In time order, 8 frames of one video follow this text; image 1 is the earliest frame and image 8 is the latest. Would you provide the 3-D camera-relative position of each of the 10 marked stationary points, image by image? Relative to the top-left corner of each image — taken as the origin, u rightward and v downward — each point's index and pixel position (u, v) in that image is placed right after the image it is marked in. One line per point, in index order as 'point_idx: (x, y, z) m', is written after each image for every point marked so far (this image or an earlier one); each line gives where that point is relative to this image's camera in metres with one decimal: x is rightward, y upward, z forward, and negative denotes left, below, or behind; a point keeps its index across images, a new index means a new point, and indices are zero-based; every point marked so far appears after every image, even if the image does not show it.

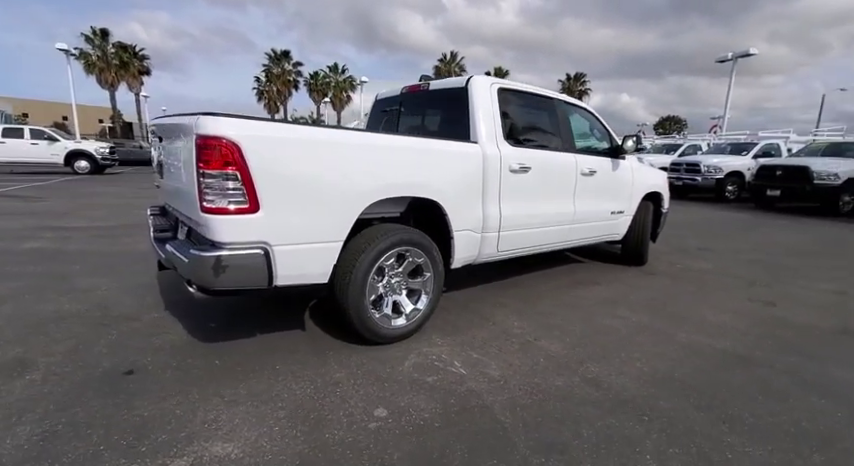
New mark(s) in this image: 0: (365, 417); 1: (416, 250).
0: (-0.3, -1.0, +2.3) m
1: (-0.1, -0.1, +3.1) m
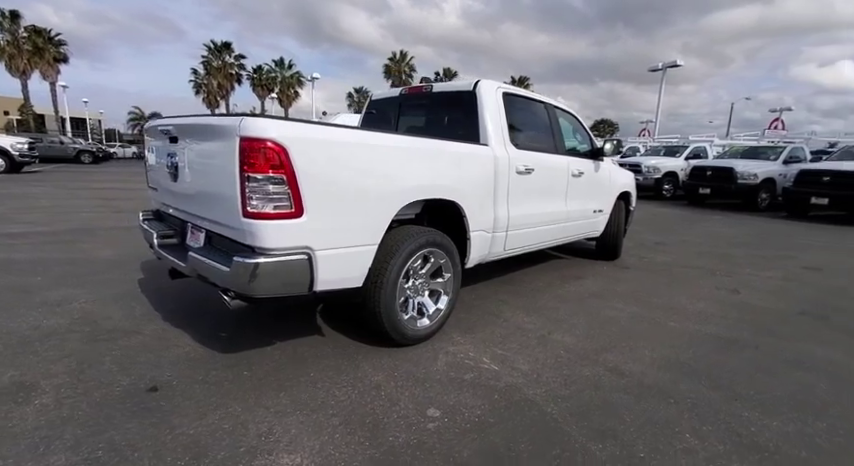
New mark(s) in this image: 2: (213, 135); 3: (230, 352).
0: (0.0, -1.0, +2.3) m
1: (+0.1, -0.1, +3.2) m
2: (-1.2, +0.5, +2.4) m
3: (-1.4, -0.8, +3.0) m
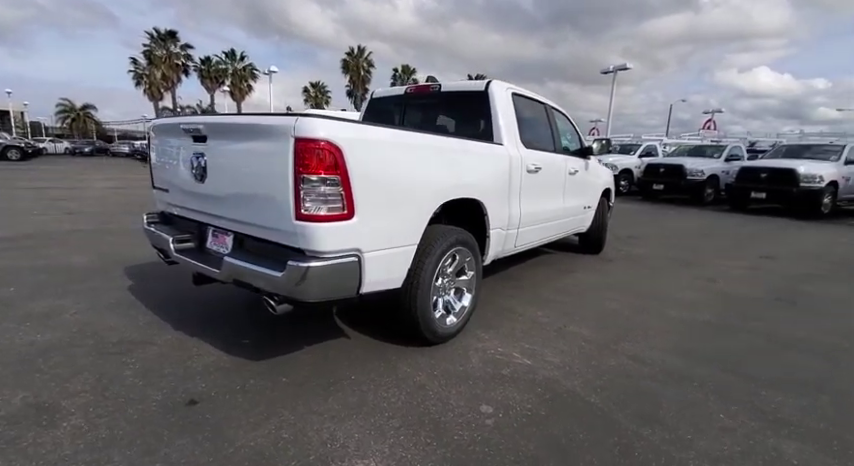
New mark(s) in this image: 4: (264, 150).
0: (+0.3, -1.0, +2.3) m
1: (+0.3, -0.1, +3.2) m
2: (-0.9, +0.5, +2.3) m
3: (-1.1, -0.9, +2.9) m
4: (-0.9, +0.4, +2.3) m
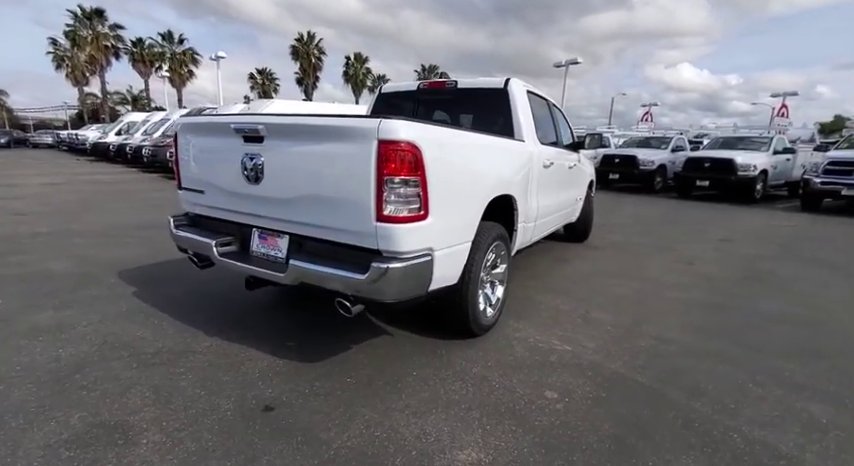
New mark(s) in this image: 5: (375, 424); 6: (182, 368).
0: (+0.7, -1.0, +2.5) m
1: (+0.6, -0.1, +3.3) m
2: (-0.5, +0.5, +2.3) m
3: (-0.8, -0.9, +2.8) m
4: (-0.5, +0.4, +2.2) m
5: (-0.3, -1.0, +2.2) m
6: (-1.5, -0.8, +2.7) m
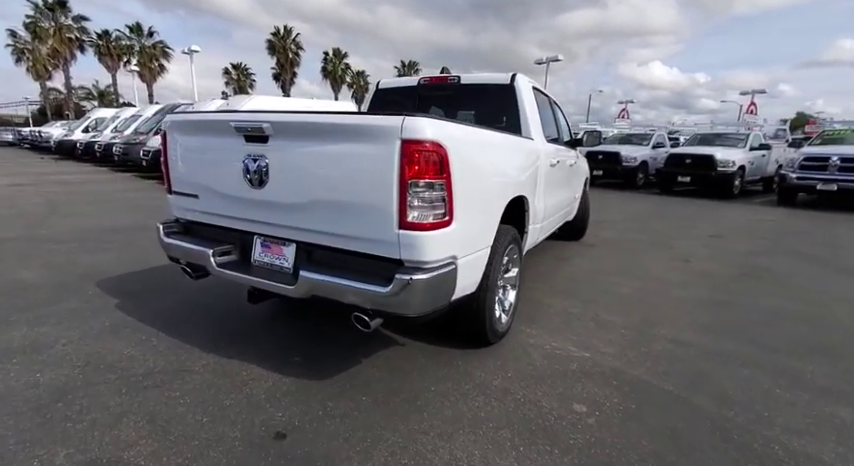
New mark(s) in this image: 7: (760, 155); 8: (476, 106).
0: (+0.8, -1.0, +2.4) m
1: (+0.7, -0.1, +3.2) m
2: (-0.4, +0.5, +2.0) m
3: (-0.7, -0.9, +2.6) m
4: (-0.3, +0.4, +2.0) m
5: (-0.1, -1.0, +2.0) m
6: (-1.4, -0.9, +2.4) m
7: (+12.2, +2.8, +15.4) m
8: (+0.5, +1.2, +4.0) m
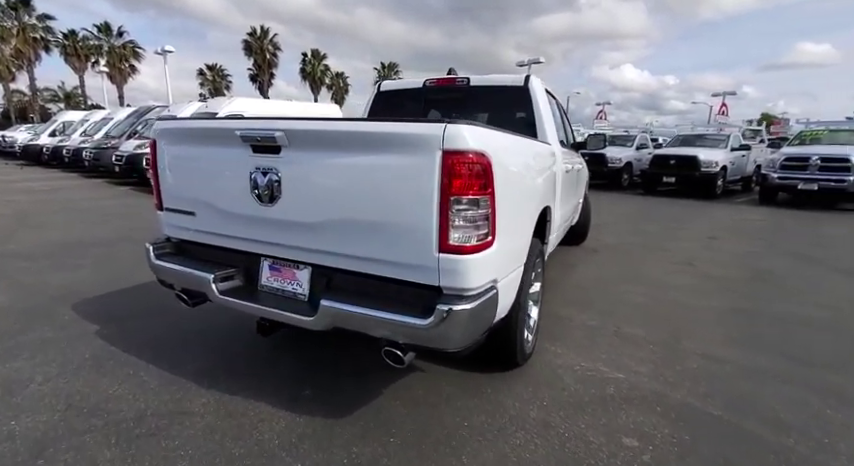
0: (+1.0, -1.1, +2.1) m
1: (+0.8, -0.2, +3.0) m
2: (-0.2, +0.4, +1.8) m
3: (-0.5, -1.0, +2.3) m
4: (-0.2, +0.3, +1.8) m
5: (+0.1, -1.1, +1.8) m
6: (-1.2, -1.0, +2.1) m
7: (+11.7, +2.9, +15.7) m
8: (+0.5, +1.1, +3.8) m
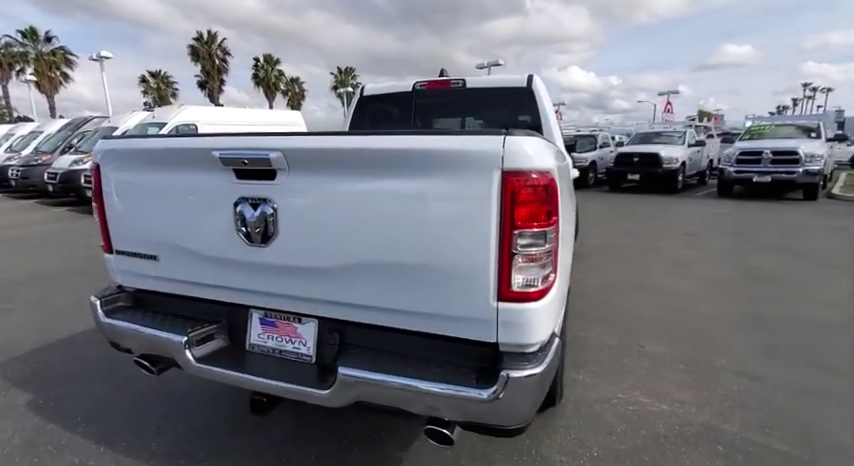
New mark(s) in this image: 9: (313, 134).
0: (+1.2, -1.2, +1.8) m
1: (+0.9, -0.3, +2.6) m
2: (0.0, +0.2, +1.4) m
3: (-0.3, -1.2, +1.9) m
4: (0.0, +0.1, +1.3) m
5: (+0.3, -1.3, +1.4) m
6: (-1.0, -1.2, +1.6) m
7: (+10.4, +3.2, +16.3) m
8: (+0.5, +1.0, +3.4) m
9: (-0.4, +0.4, +1.5) m
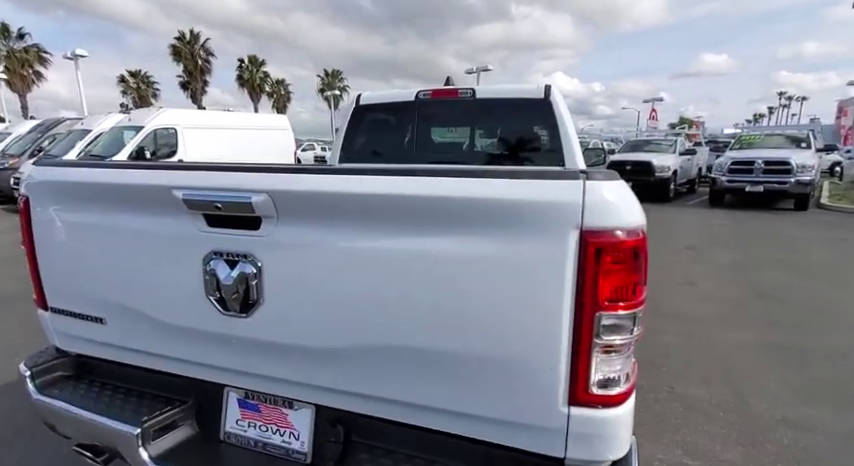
0: (+1.3, -1.4, +1.5) m
1: (+0.9, -0.5, +2.3) m
2: (+0.1, 0.0, +1.0) m
3: (-0.2, -1.4, +1.5) m
4: (+0.1, 0.0, +1.0) m
5: (+0.4, -1.5, +1.0) m
6: (-0.9, -1.4, +1.1) m
7: (+10.0, +2.8, +16.3) m
8: (+0.5, +0.8, +3.1) m
9: (-0.3, +0.2, +1.1) m
